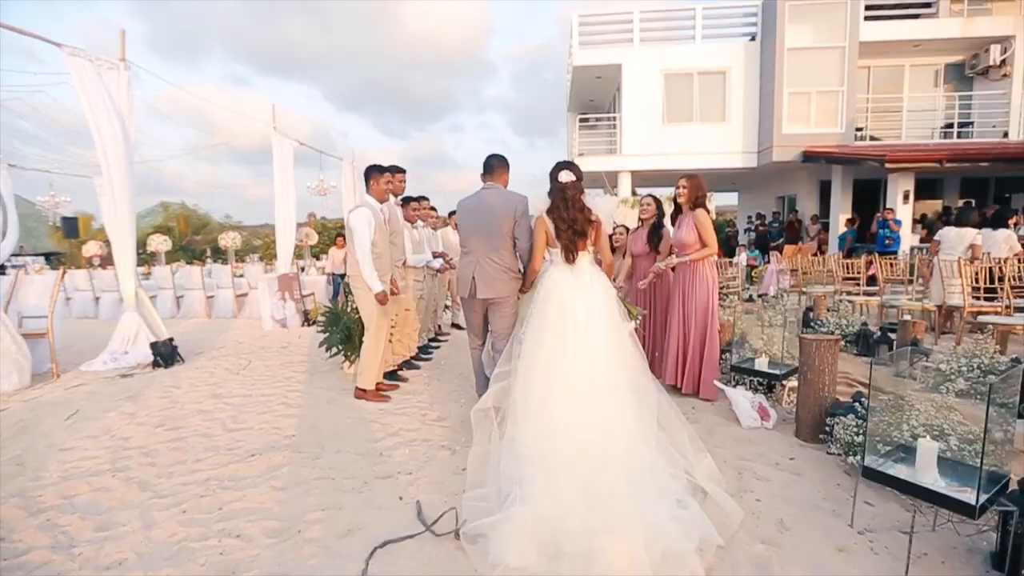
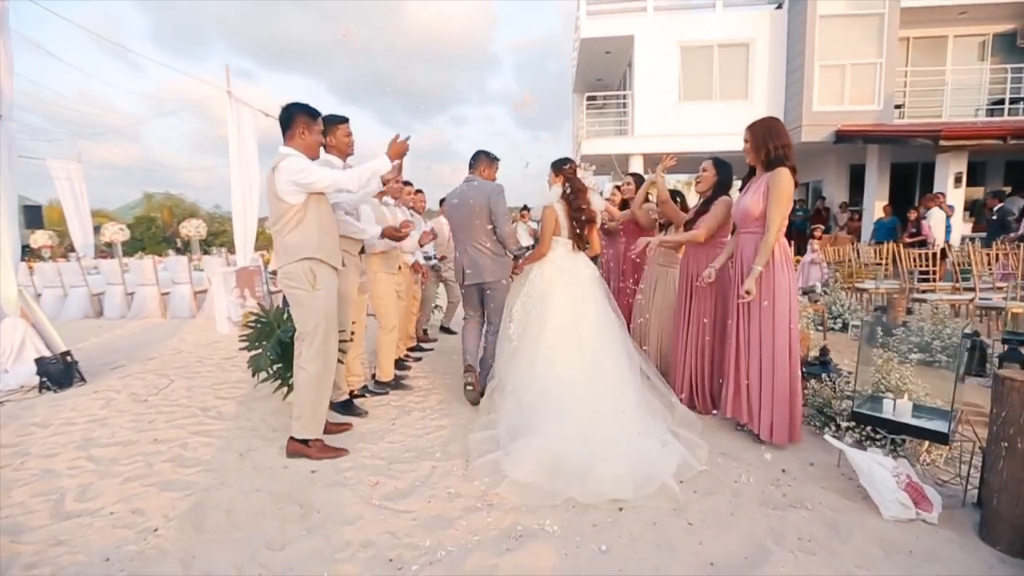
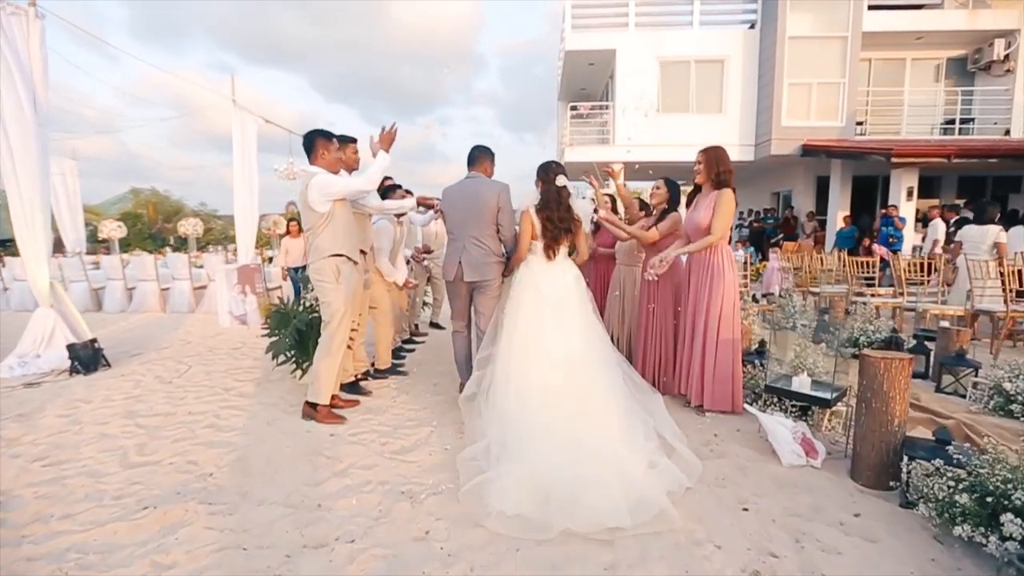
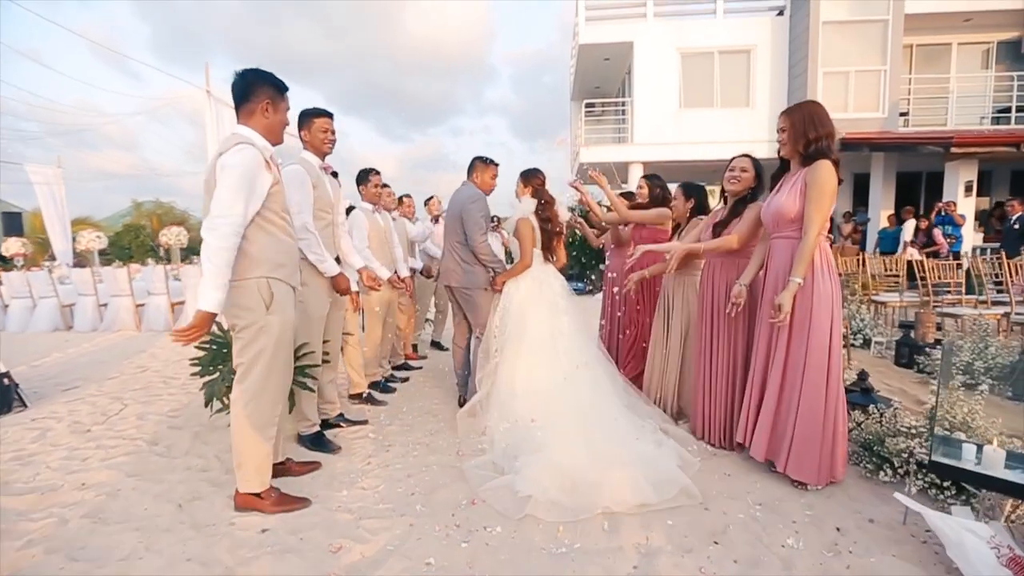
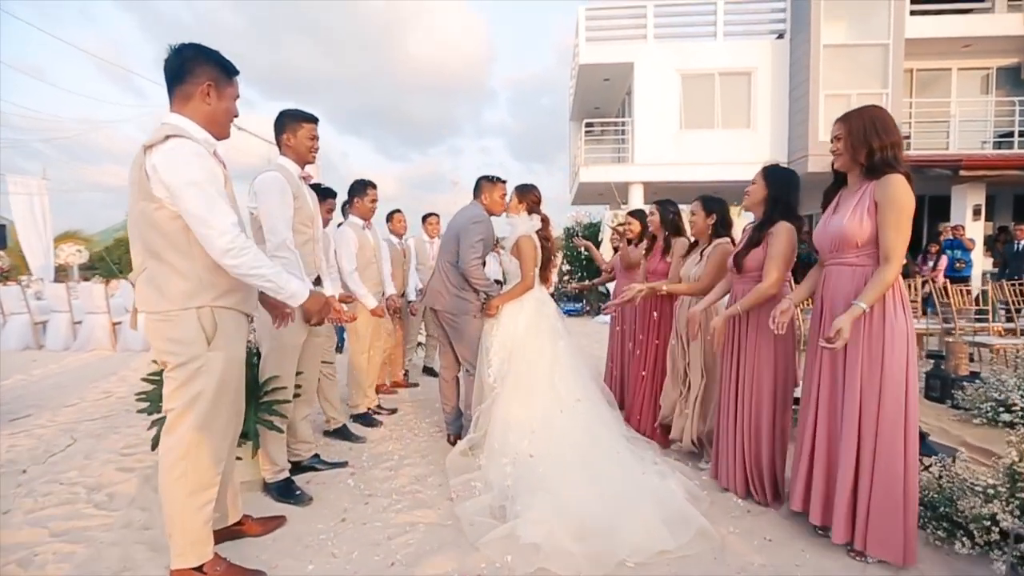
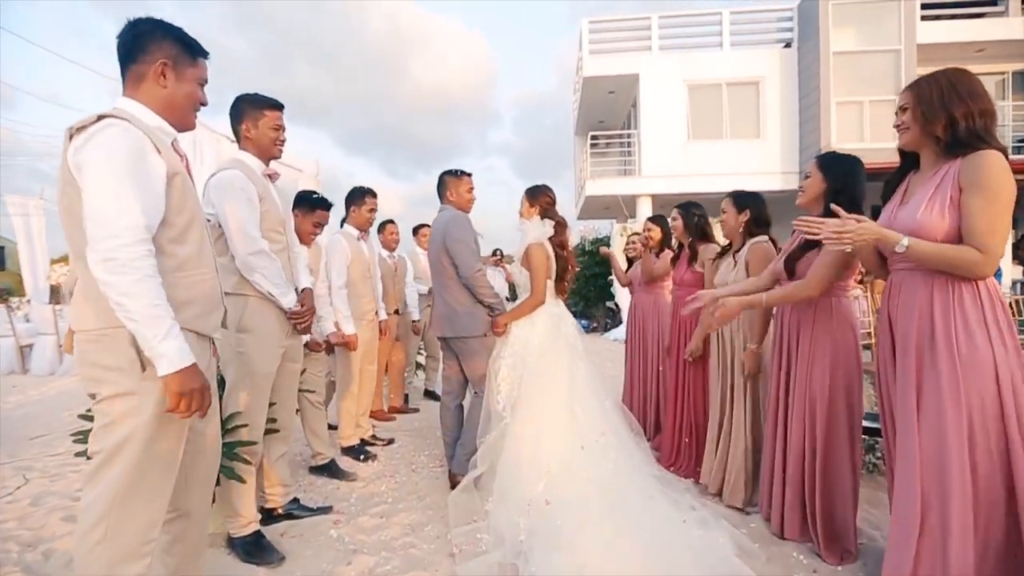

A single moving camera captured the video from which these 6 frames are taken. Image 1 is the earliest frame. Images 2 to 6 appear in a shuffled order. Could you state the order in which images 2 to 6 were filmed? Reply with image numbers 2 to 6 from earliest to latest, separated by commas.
3, 2, 4, 5, 6
